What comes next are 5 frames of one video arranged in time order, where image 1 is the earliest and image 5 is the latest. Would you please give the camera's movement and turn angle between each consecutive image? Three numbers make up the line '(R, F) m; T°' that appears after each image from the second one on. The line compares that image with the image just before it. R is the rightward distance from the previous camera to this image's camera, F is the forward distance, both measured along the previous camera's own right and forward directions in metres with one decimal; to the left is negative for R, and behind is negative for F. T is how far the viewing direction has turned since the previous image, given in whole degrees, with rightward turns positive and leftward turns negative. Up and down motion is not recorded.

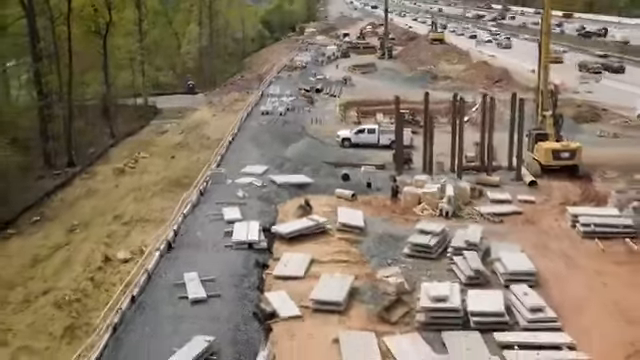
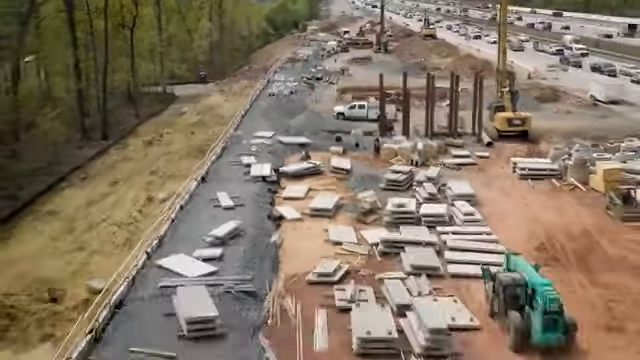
(+0.4, -5.9) m; 0°
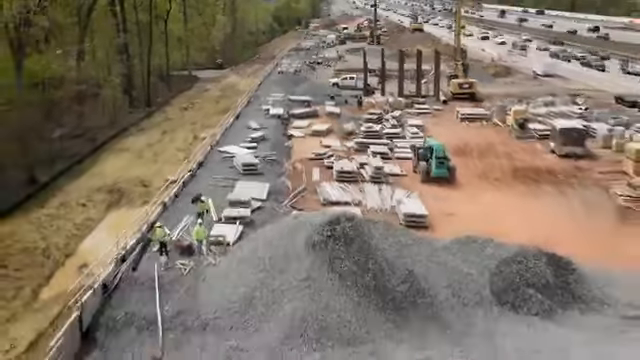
(+0.4, -10.6) m; 0°
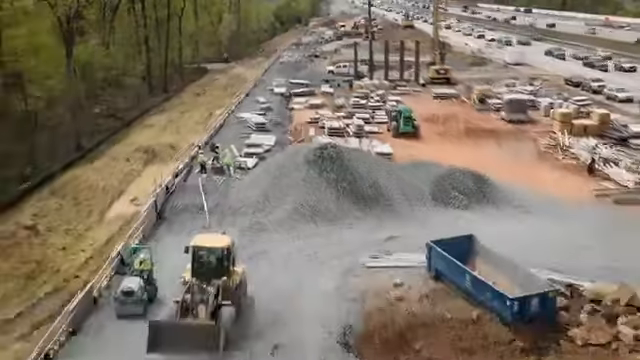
(+0.4, -6.9) m; 0°
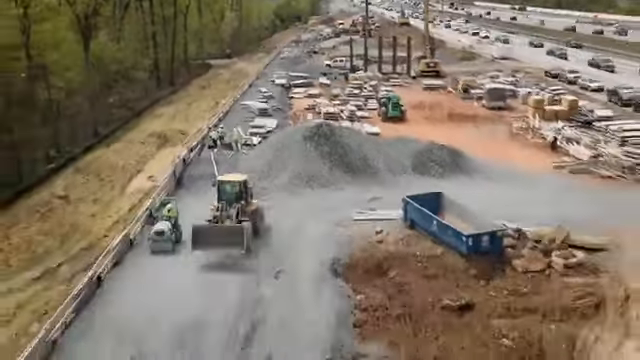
(+0.3, -3.4) m; 0°
